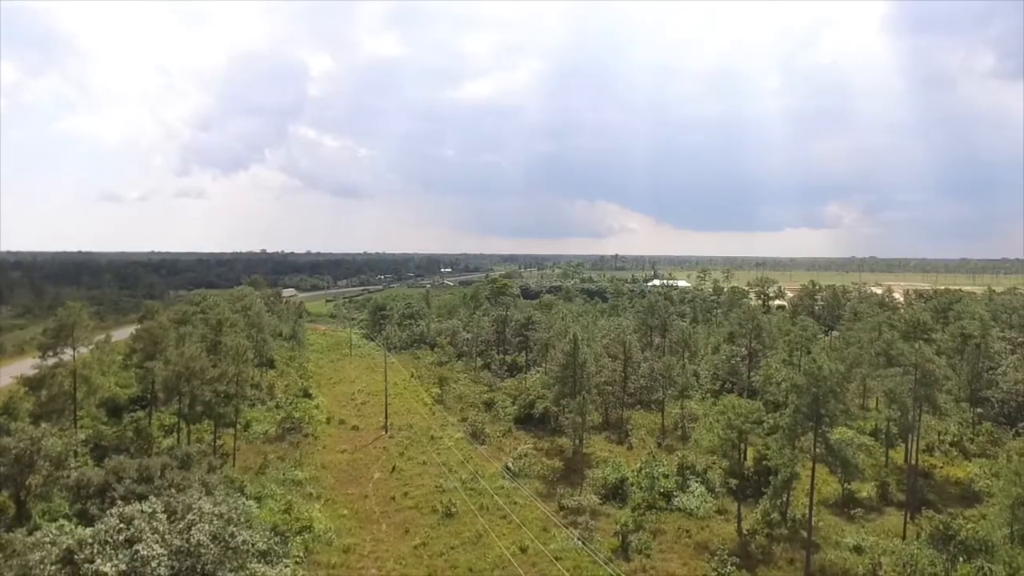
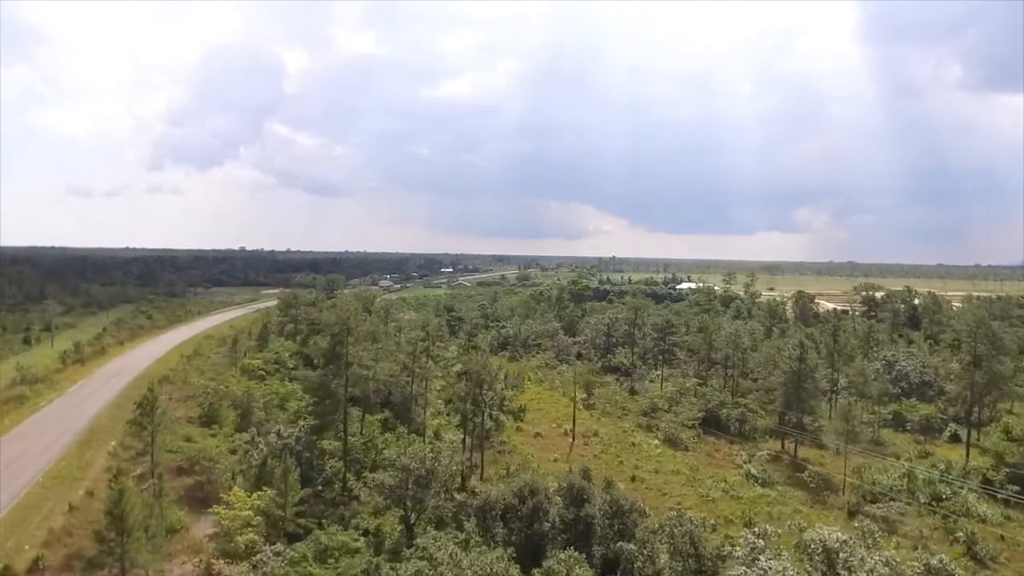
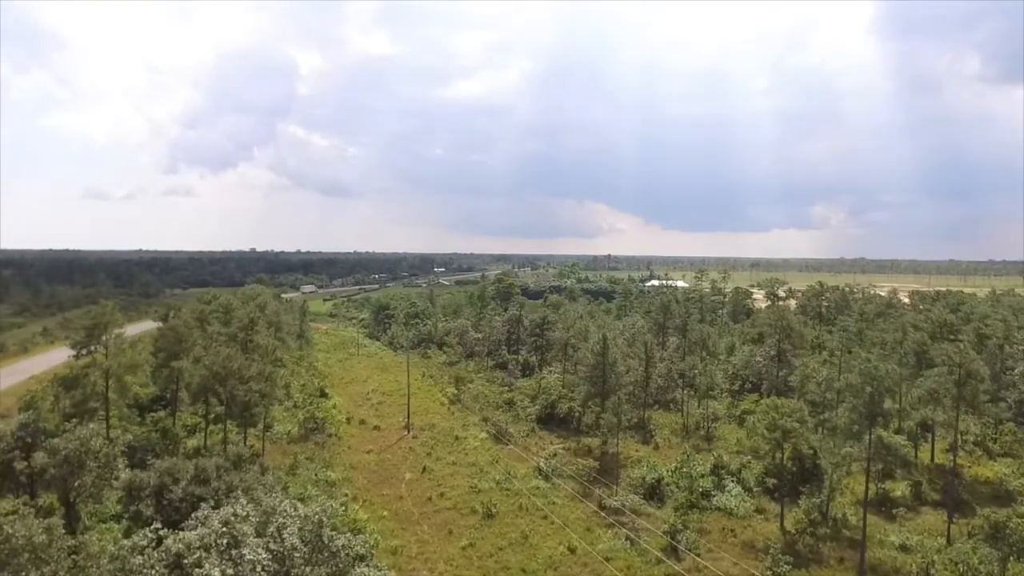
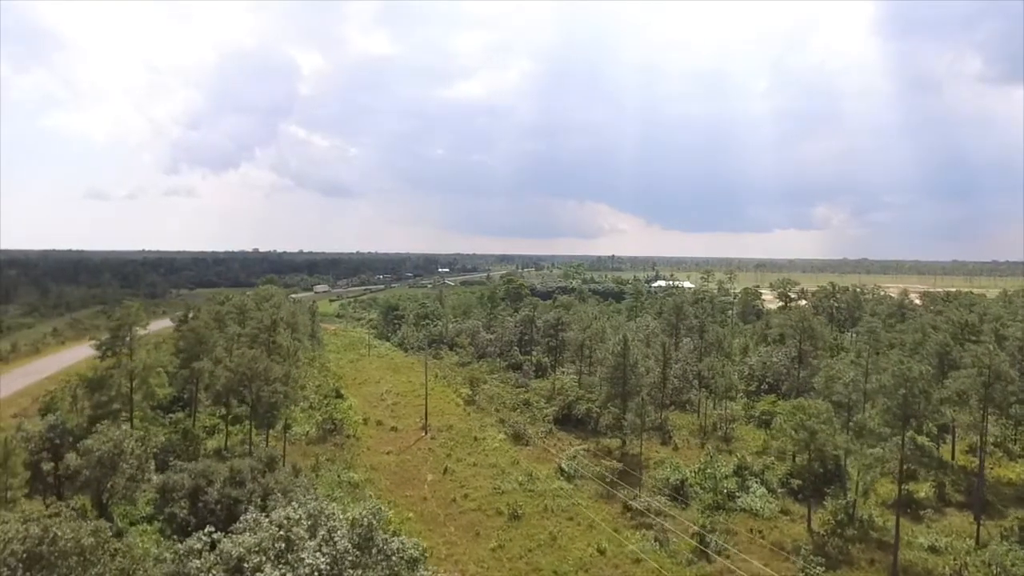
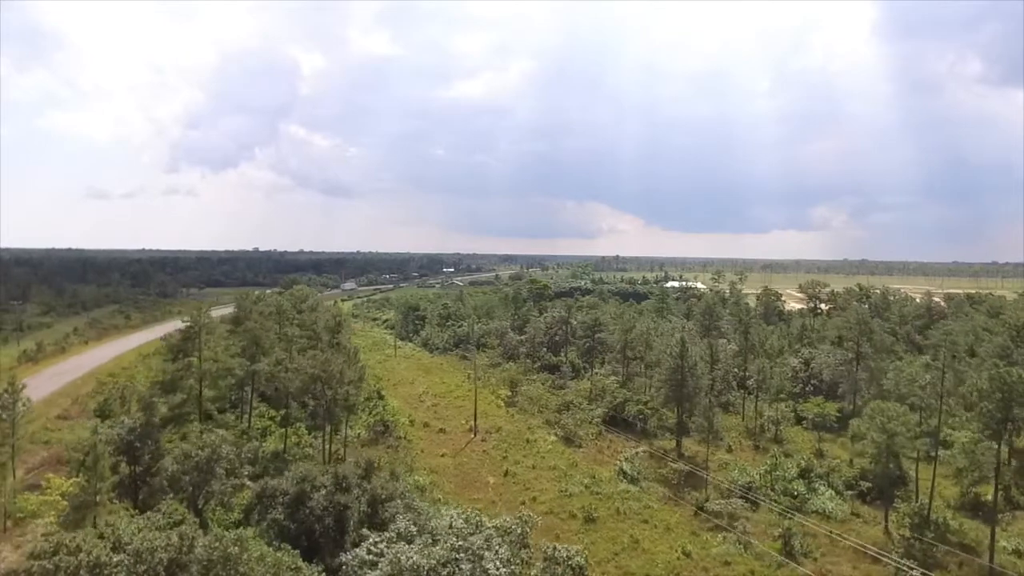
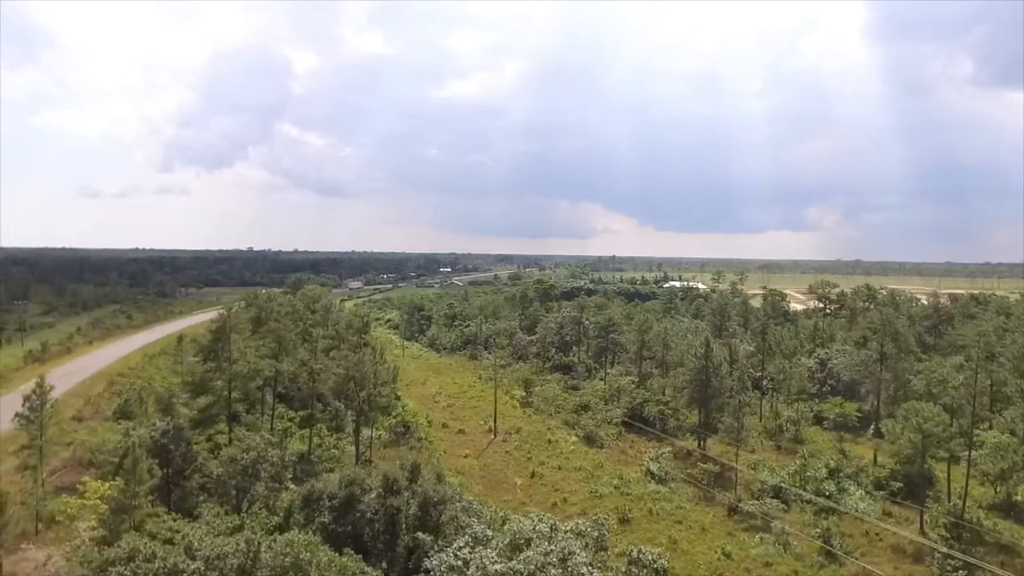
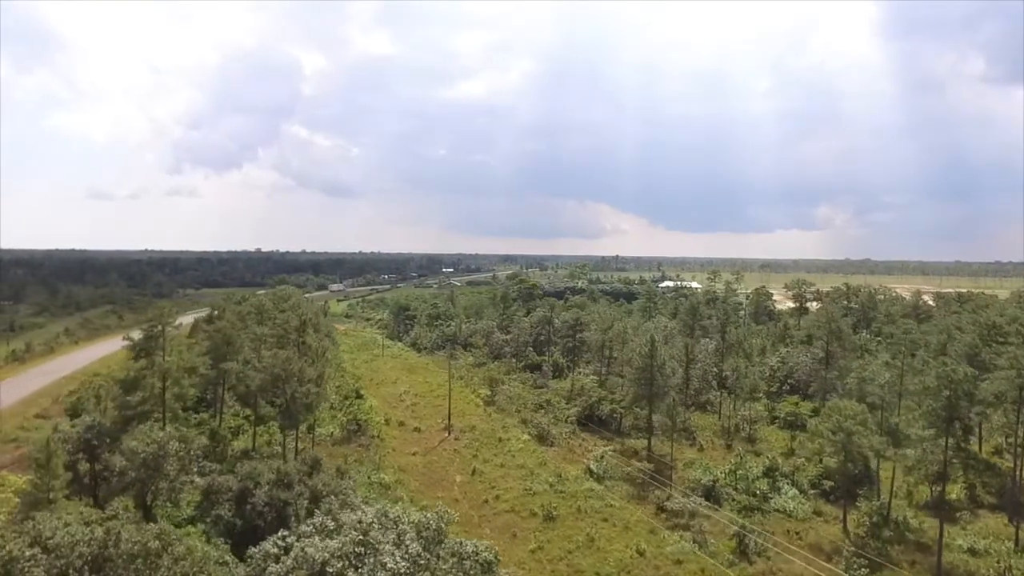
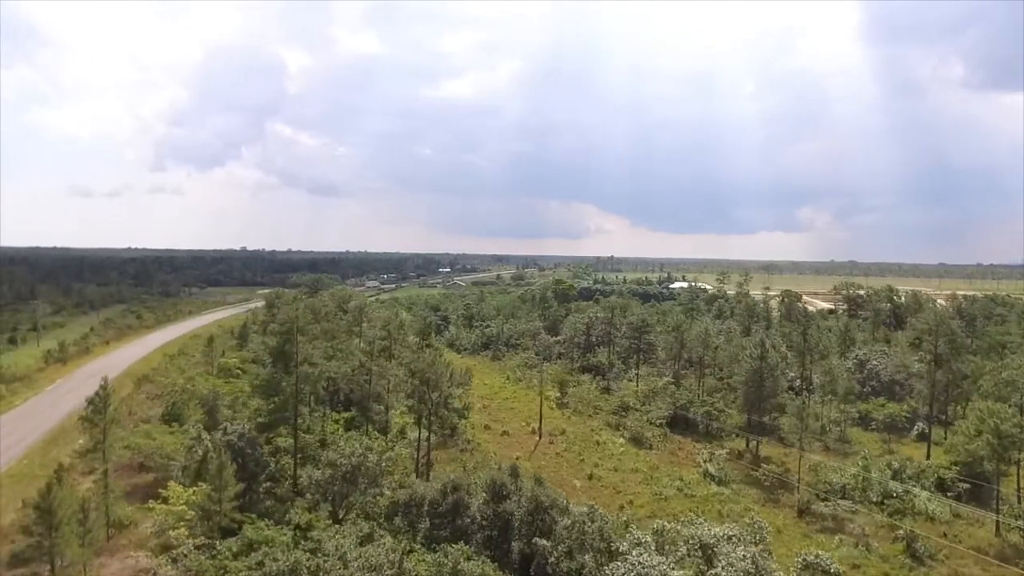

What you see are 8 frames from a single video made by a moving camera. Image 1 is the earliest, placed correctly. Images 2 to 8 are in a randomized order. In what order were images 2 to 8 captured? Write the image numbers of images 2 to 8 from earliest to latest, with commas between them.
3, 4, 7, 5, 6, 8, 2
